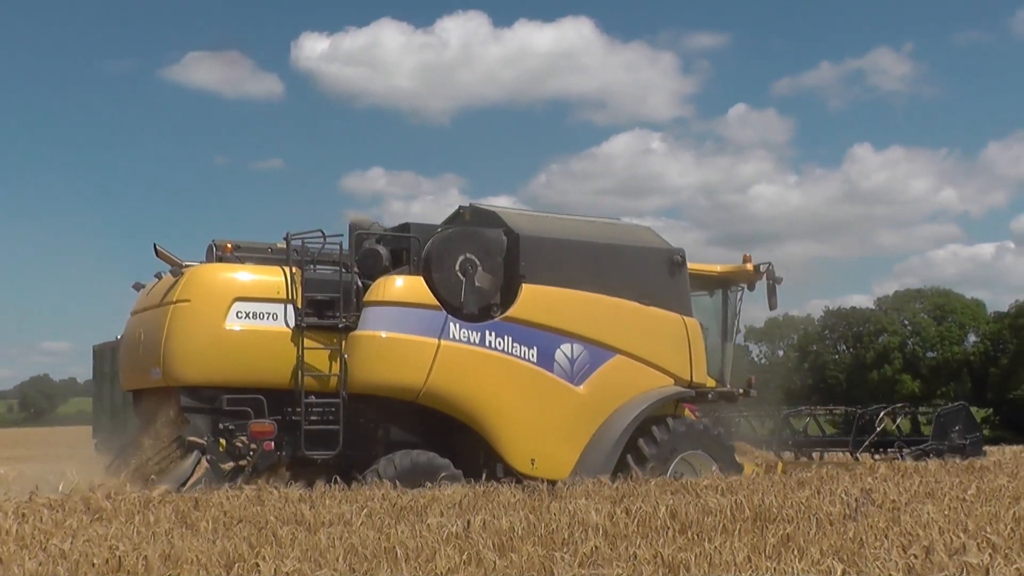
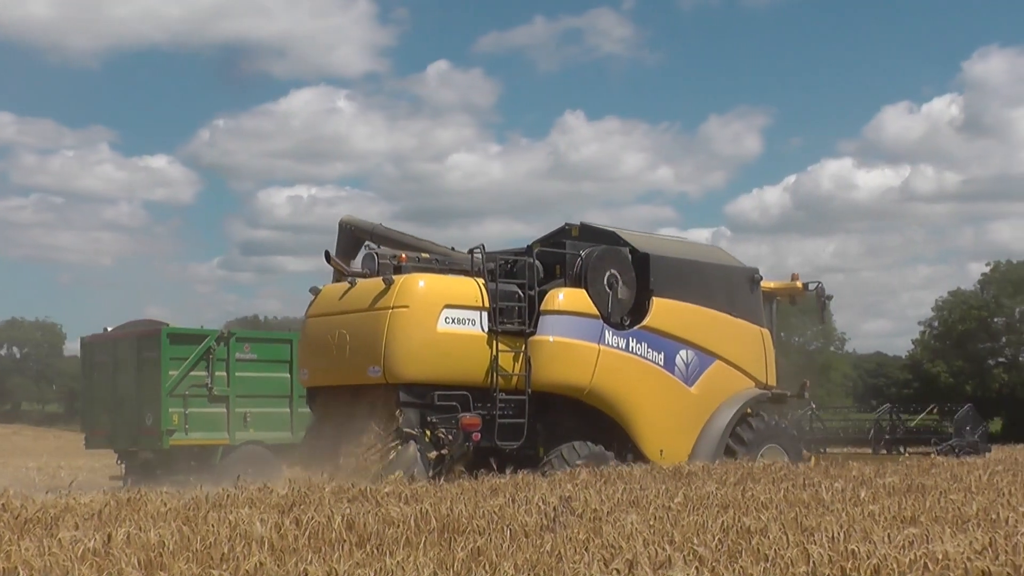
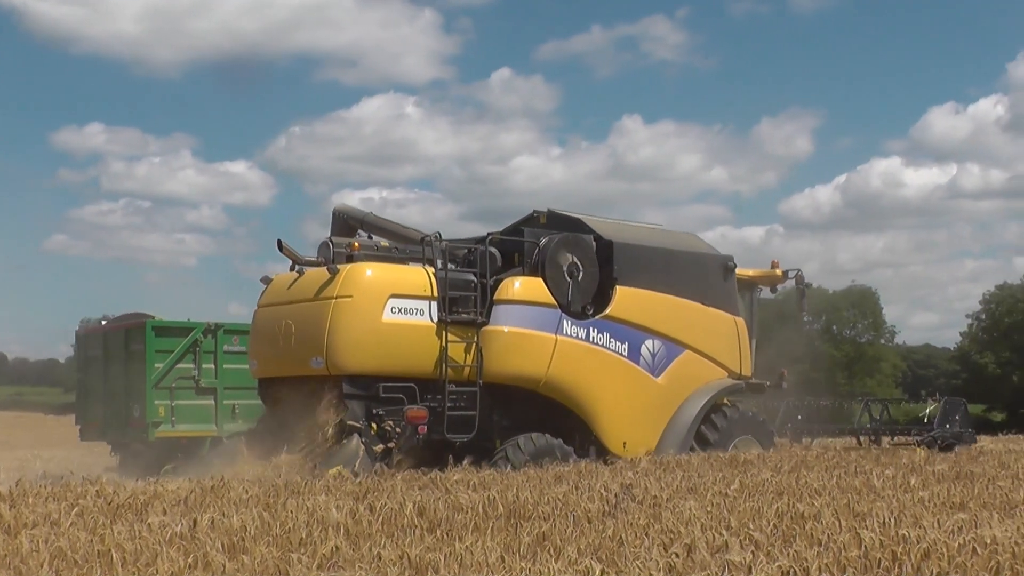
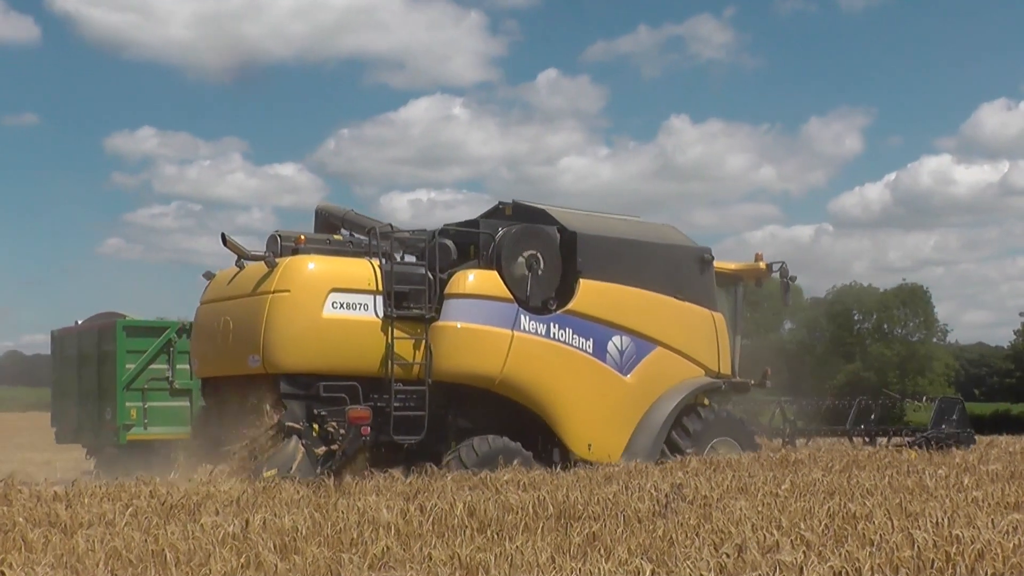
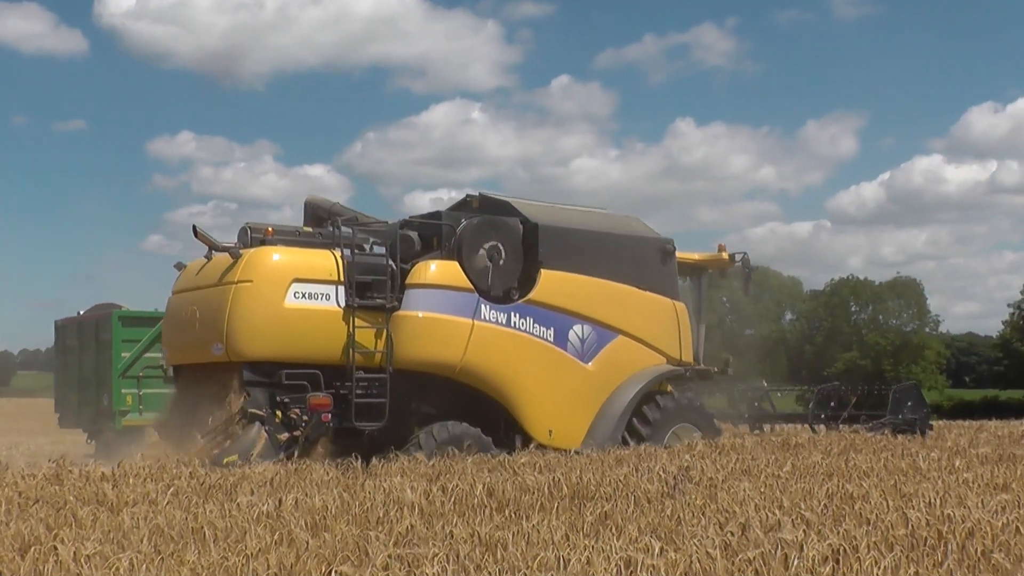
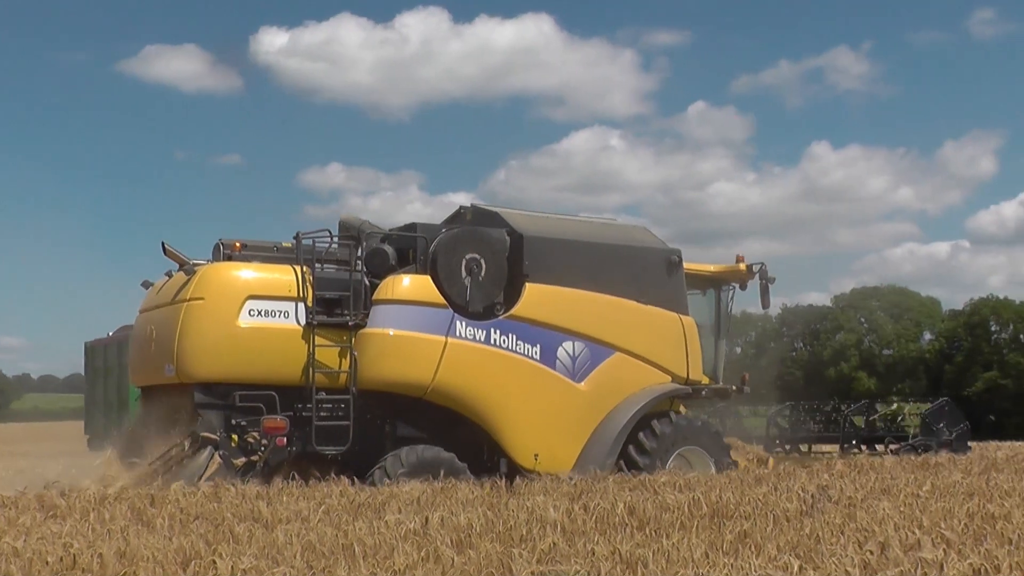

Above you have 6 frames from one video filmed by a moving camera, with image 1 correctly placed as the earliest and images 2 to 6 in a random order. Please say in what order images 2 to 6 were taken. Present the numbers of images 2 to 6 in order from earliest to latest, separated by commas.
6, 5, 4, 3, 2
